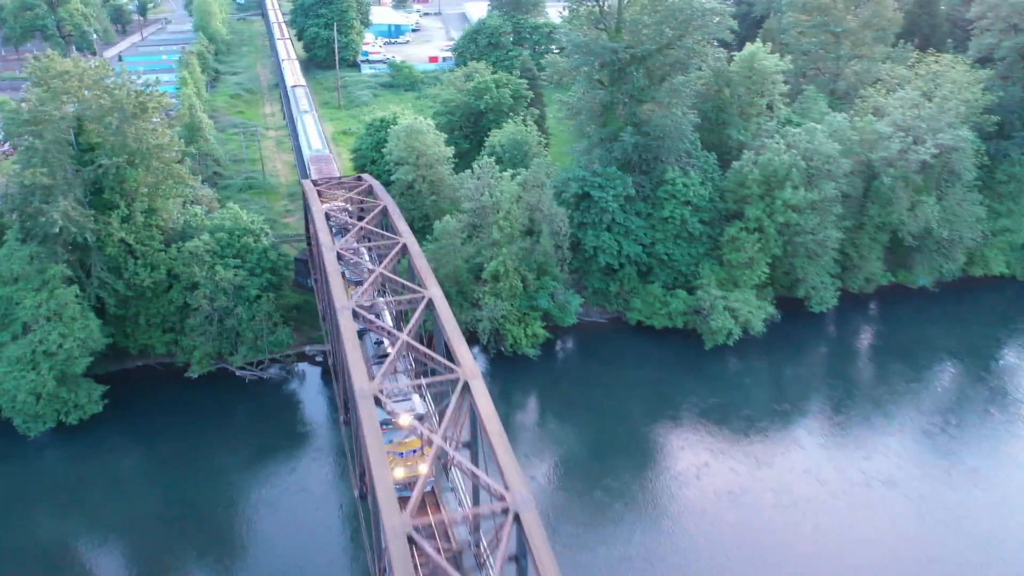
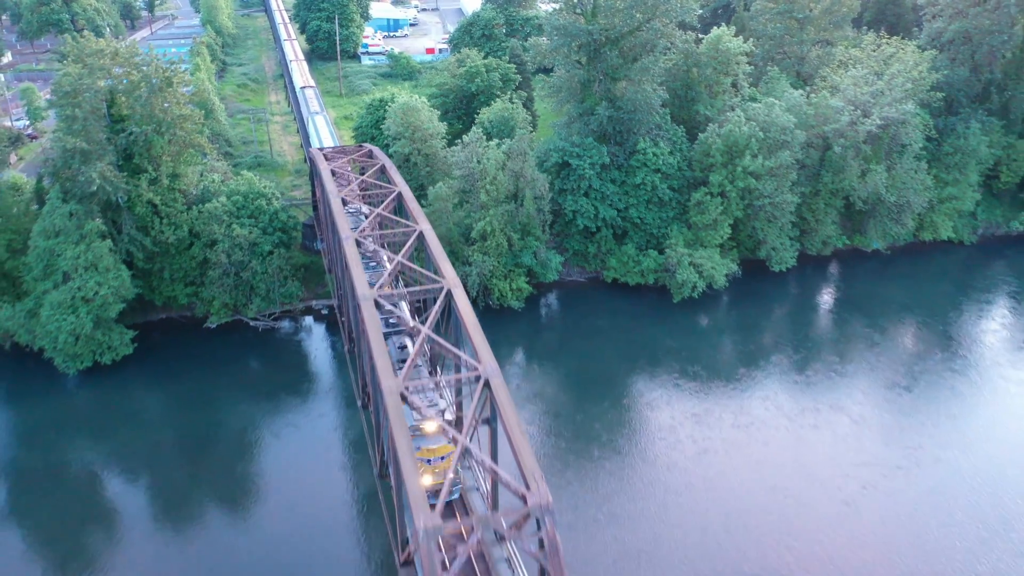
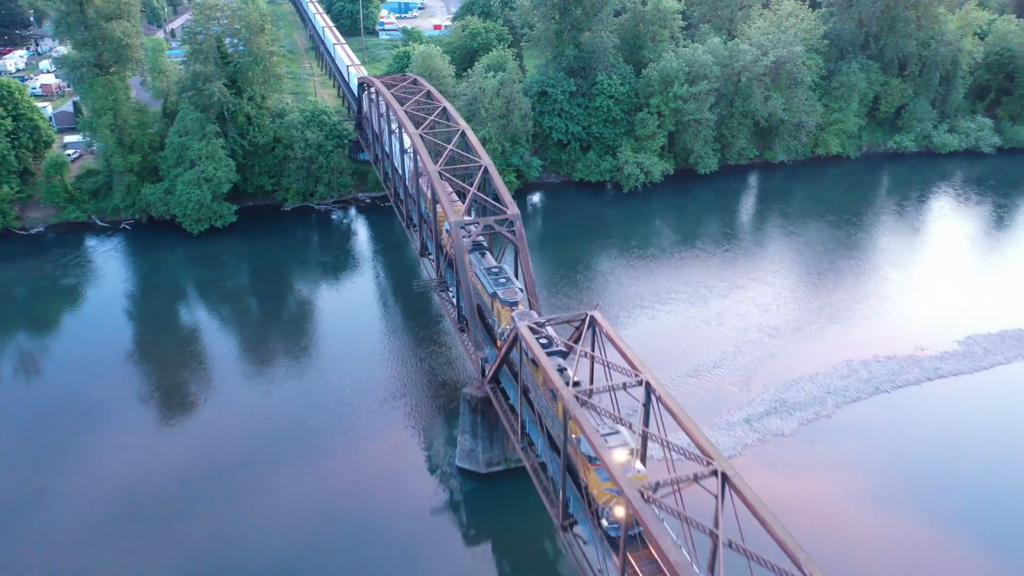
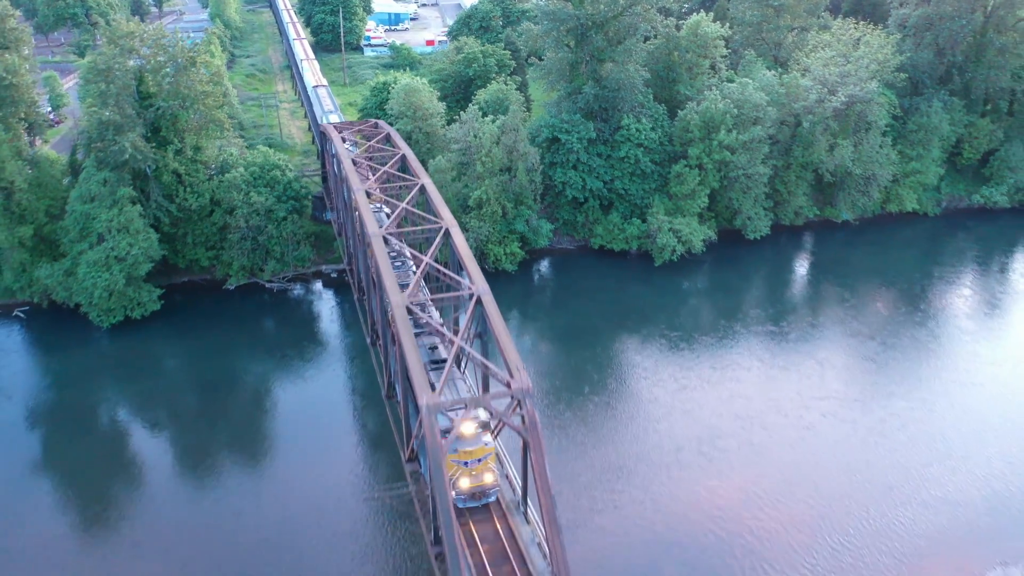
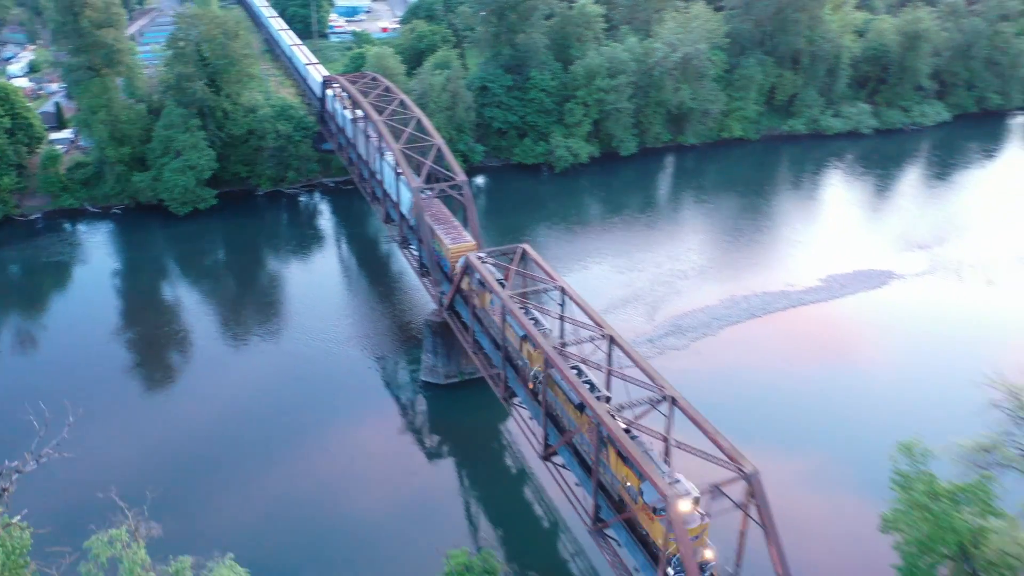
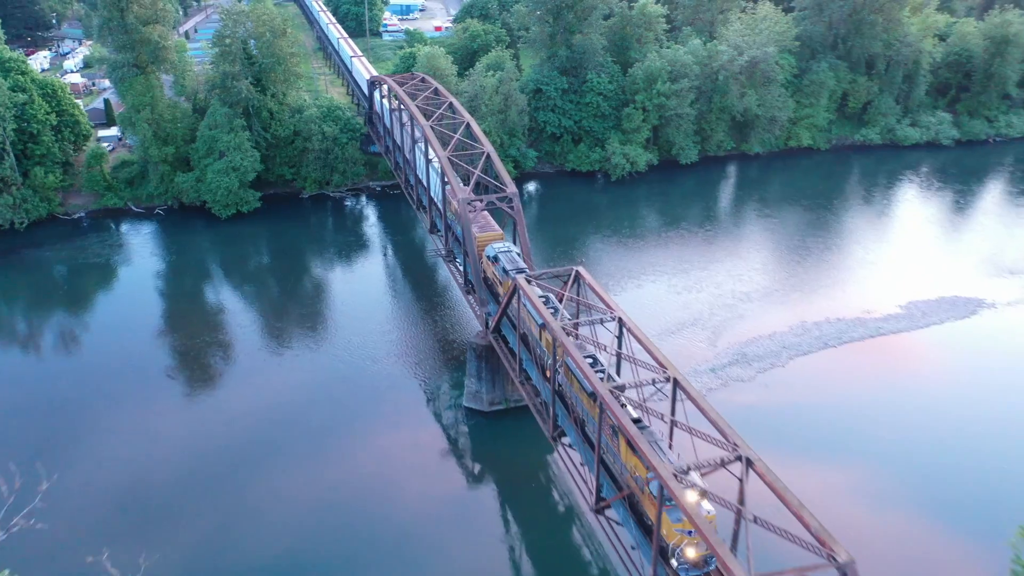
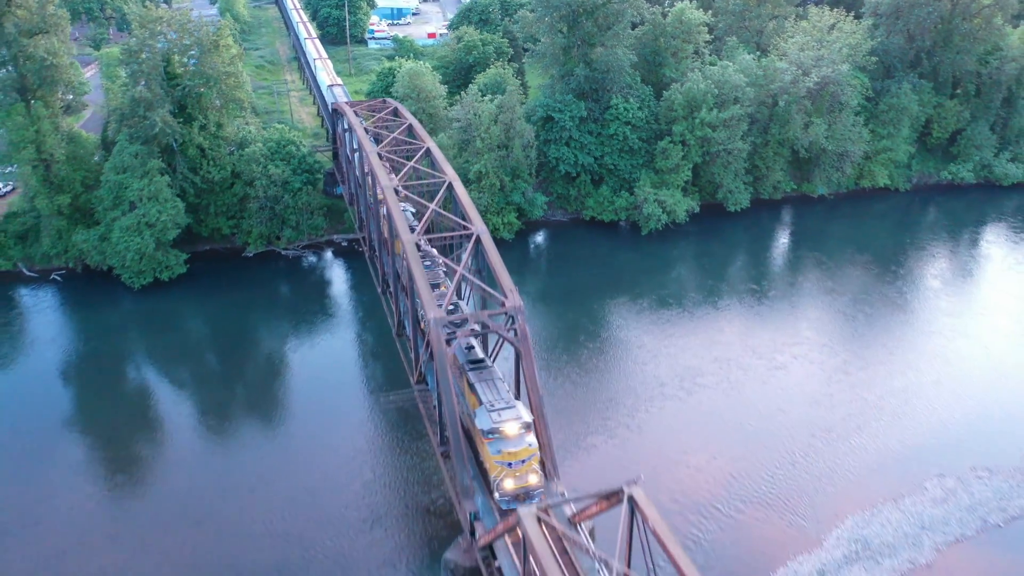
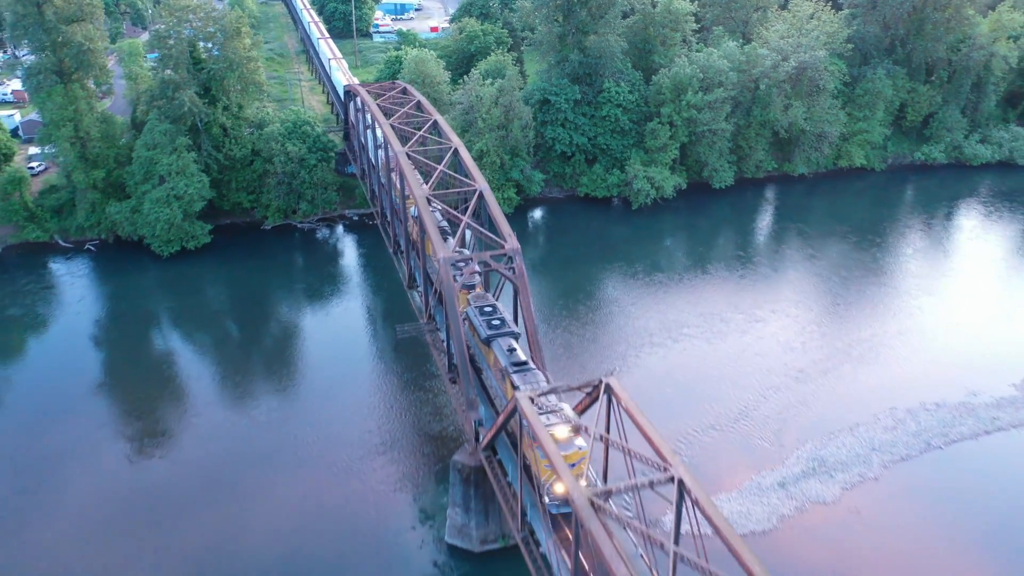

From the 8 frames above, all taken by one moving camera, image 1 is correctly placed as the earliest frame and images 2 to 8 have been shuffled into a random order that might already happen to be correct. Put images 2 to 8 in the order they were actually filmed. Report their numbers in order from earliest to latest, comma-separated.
2, 4, 7, 8, 3, 6, 5
